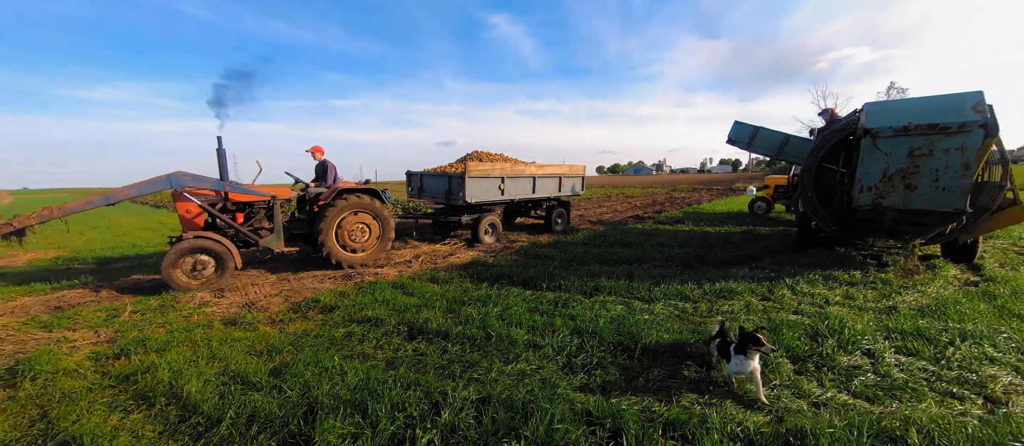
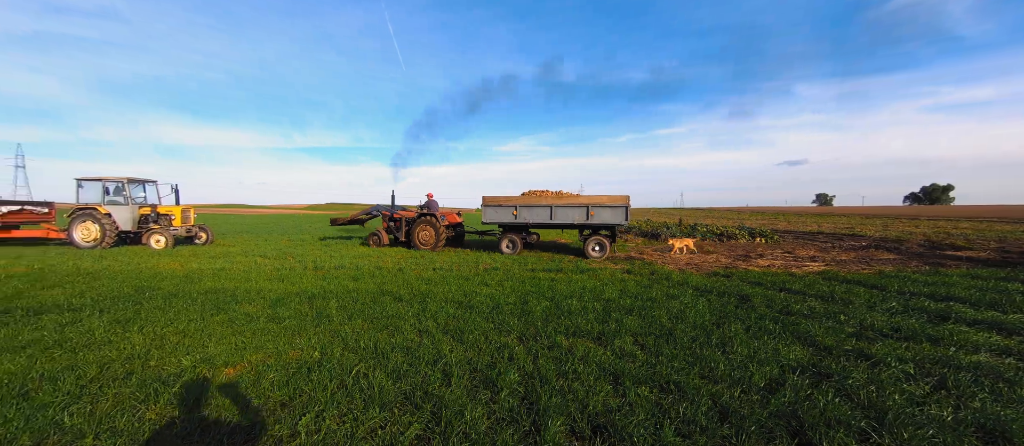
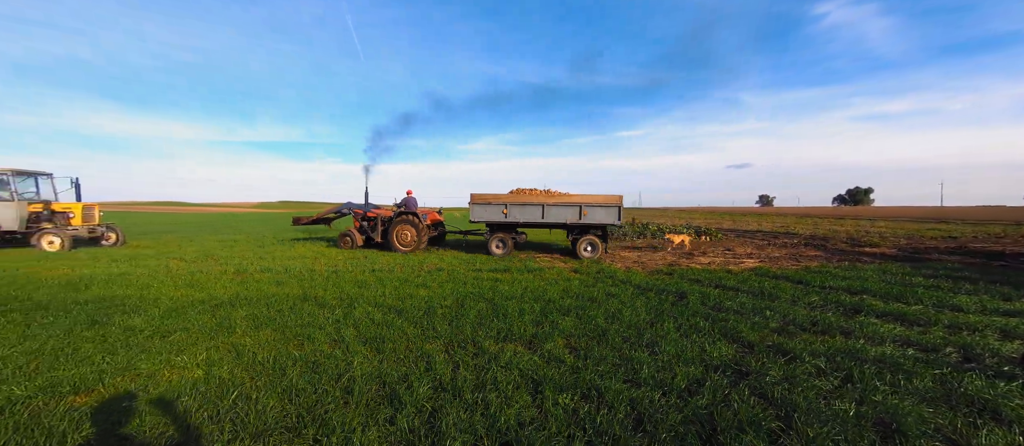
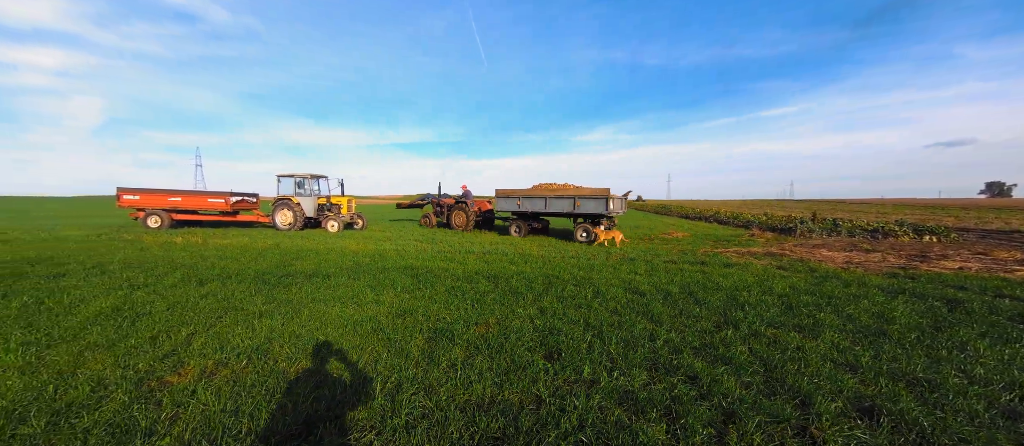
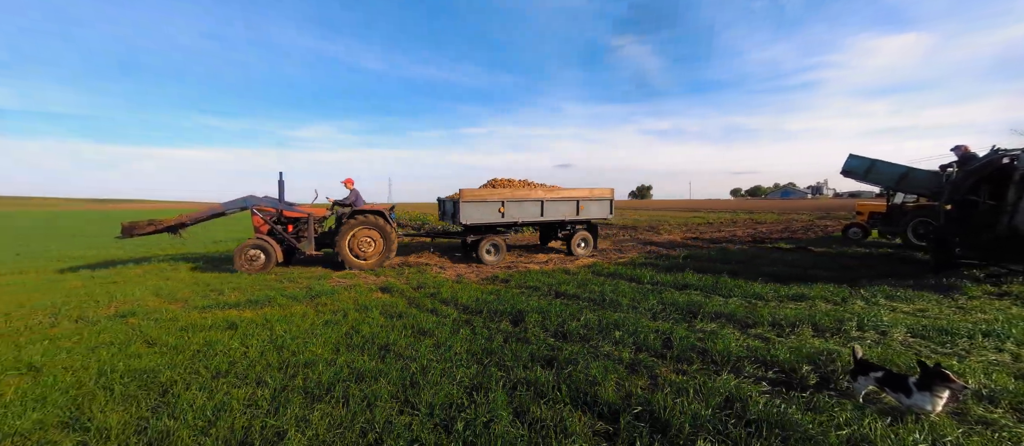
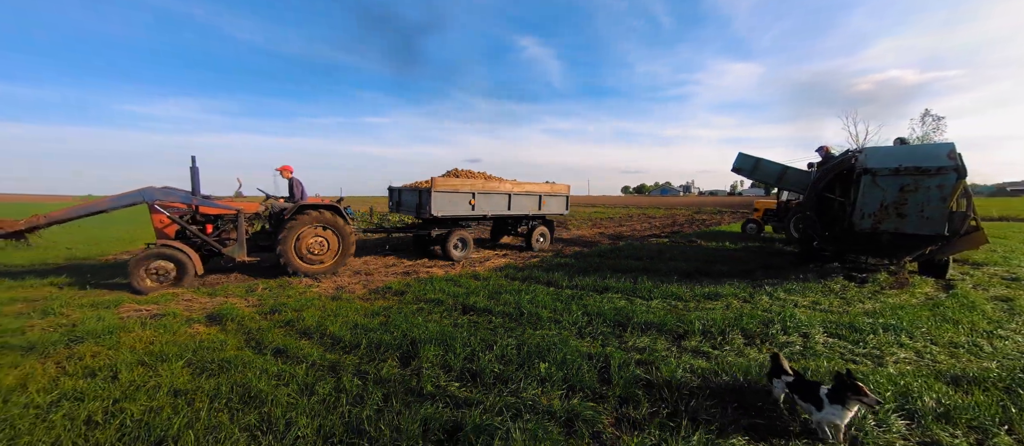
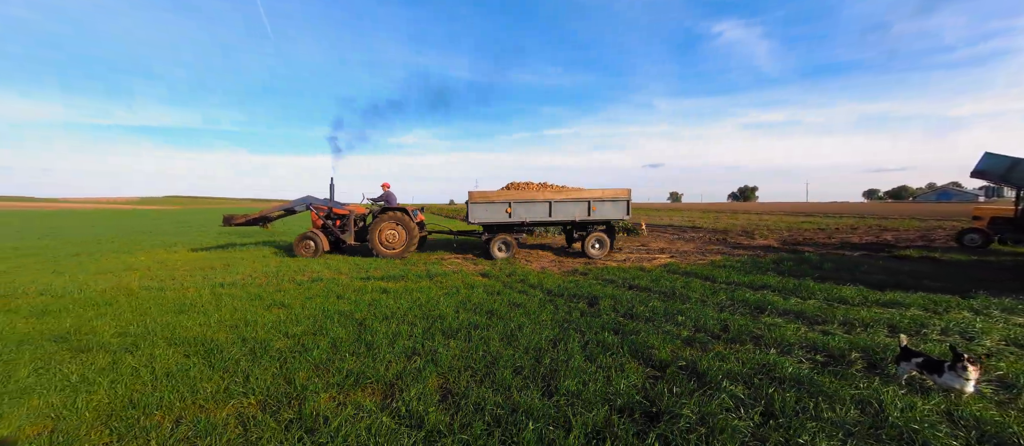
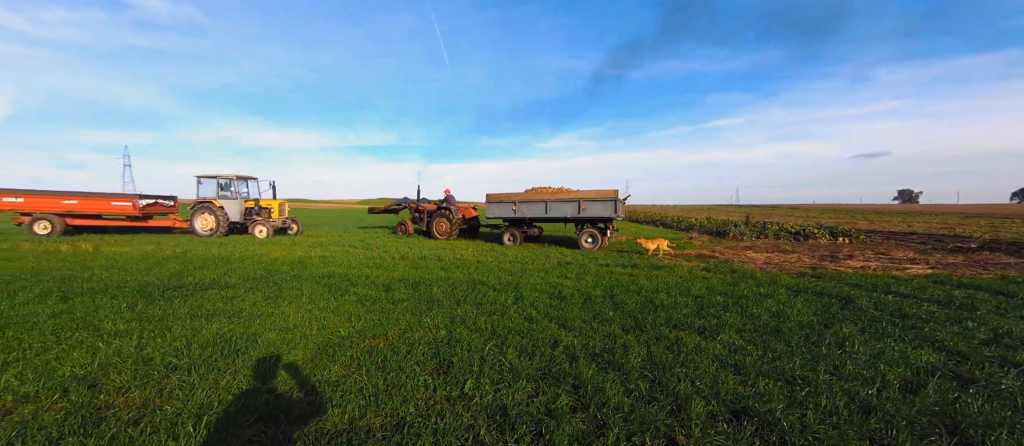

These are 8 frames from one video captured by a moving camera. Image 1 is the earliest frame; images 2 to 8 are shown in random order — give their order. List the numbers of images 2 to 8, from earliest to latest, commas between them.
6, 5, 7, 3, 2, 8, 4
